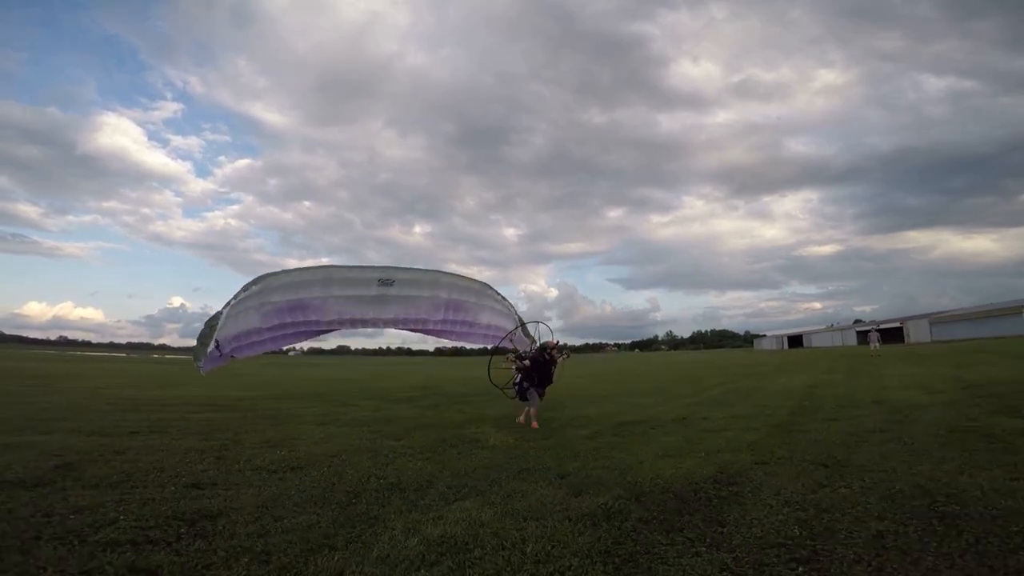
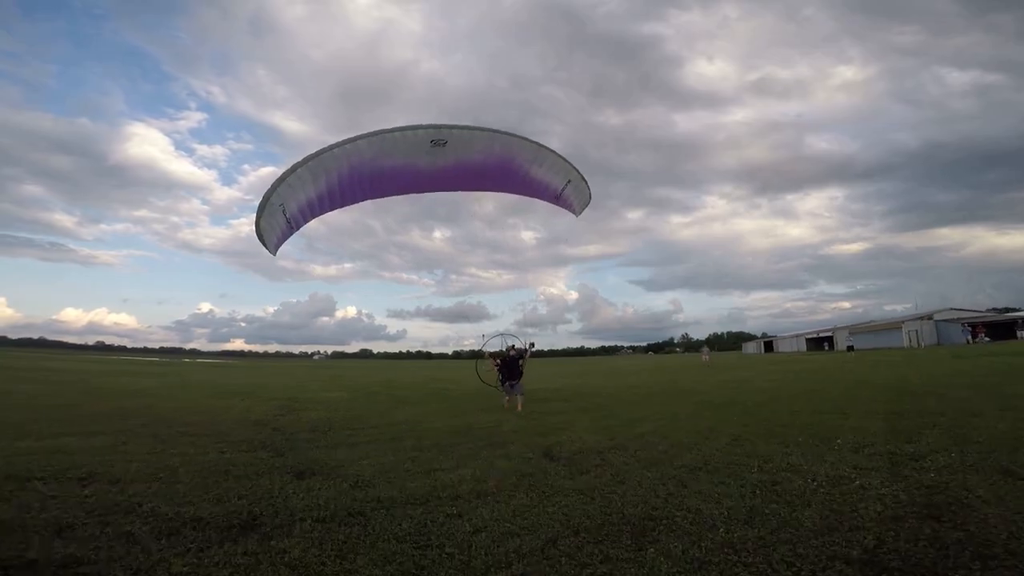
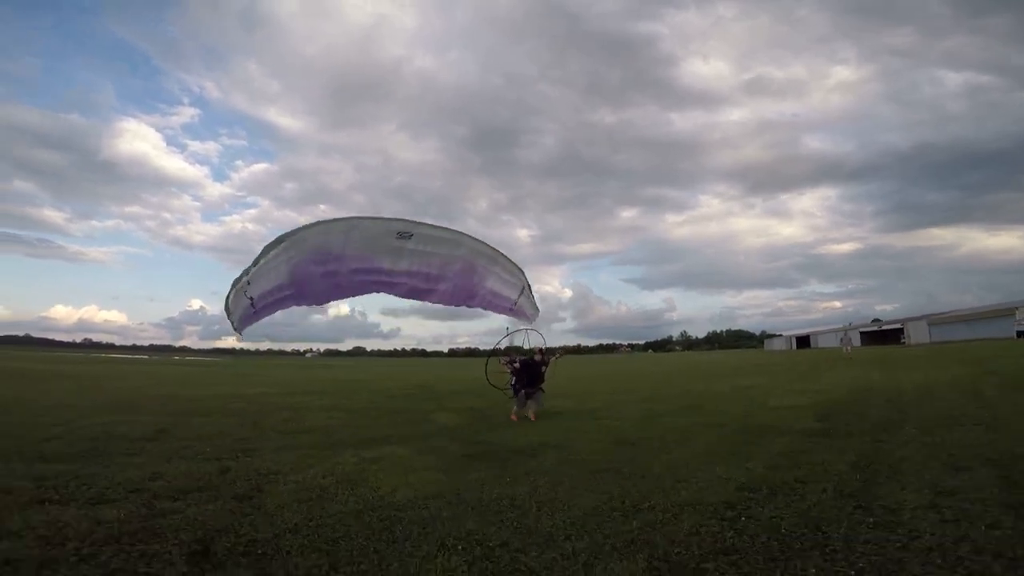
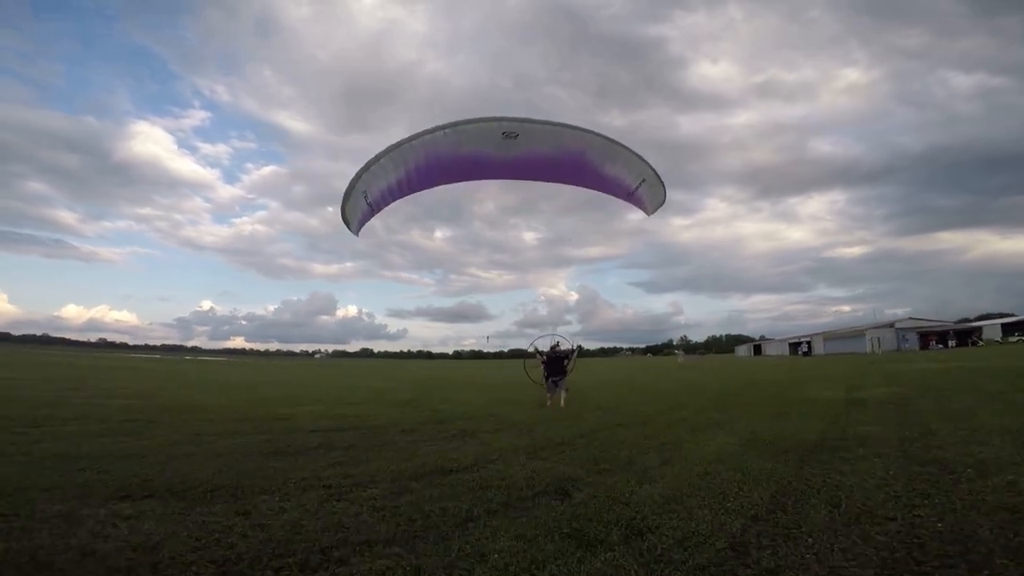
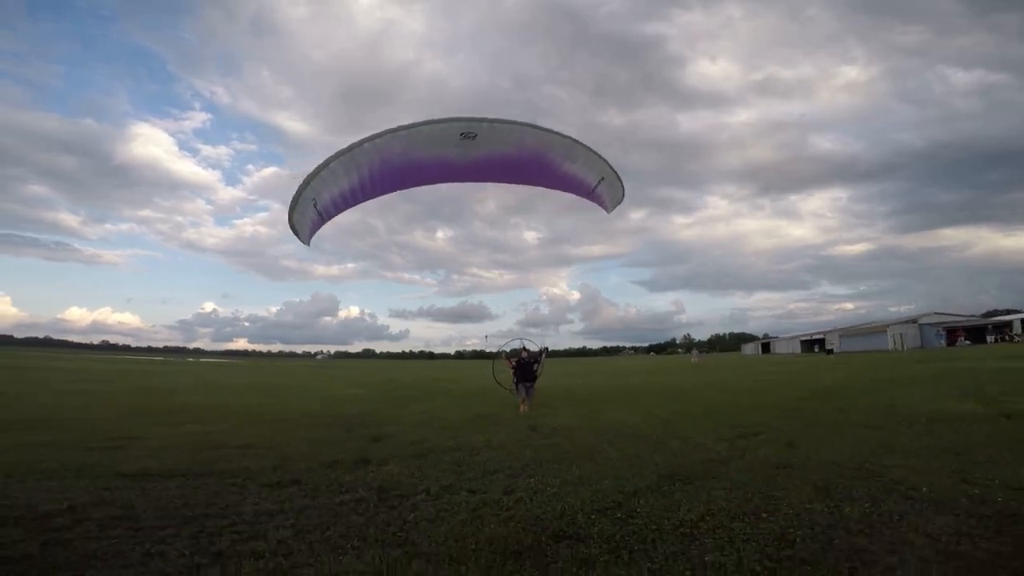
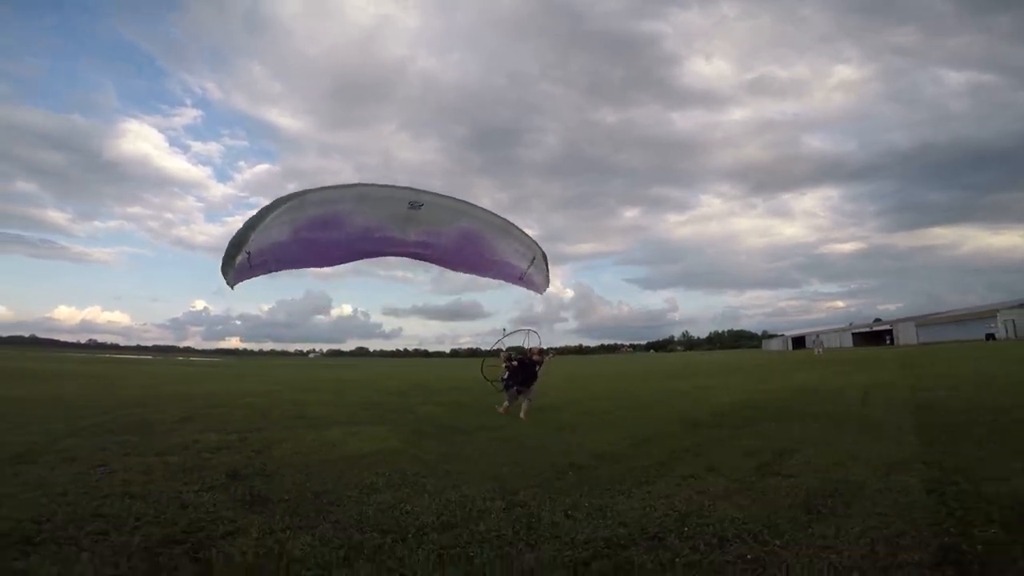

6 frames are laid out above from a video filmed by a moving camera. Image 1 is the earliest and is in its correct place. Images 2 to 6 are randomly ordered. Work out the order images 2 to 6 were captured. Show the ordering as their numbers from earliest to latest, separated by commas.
3, 6, 2, 5, 4
